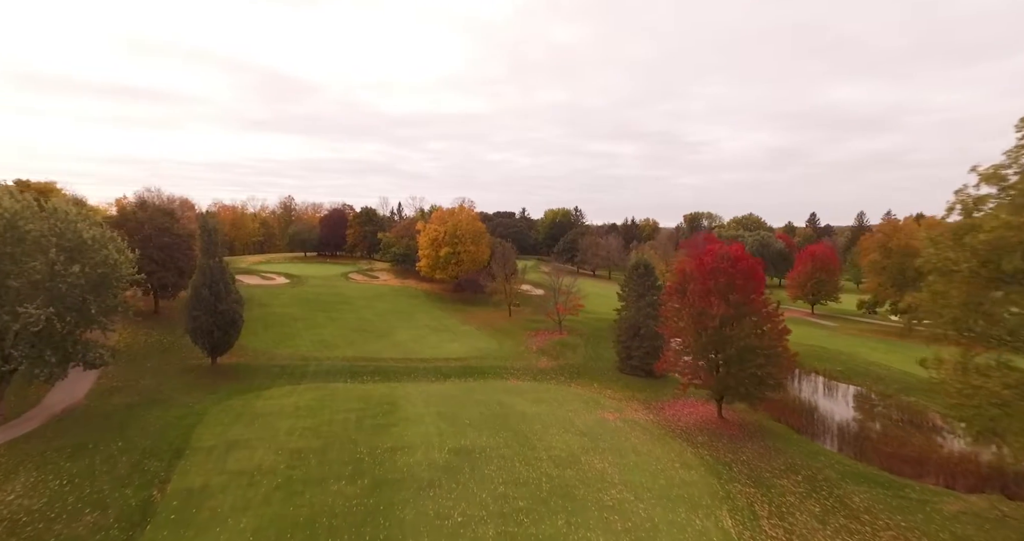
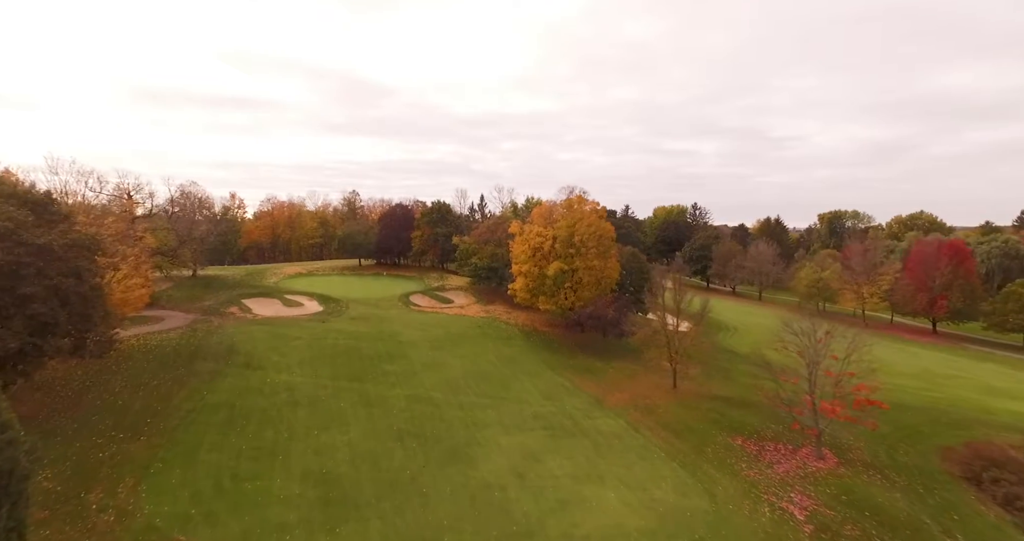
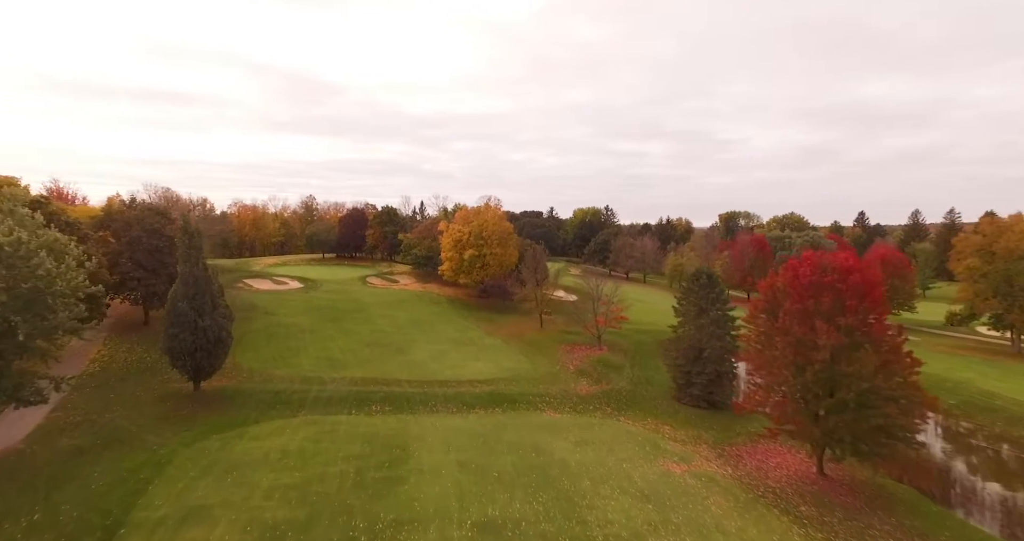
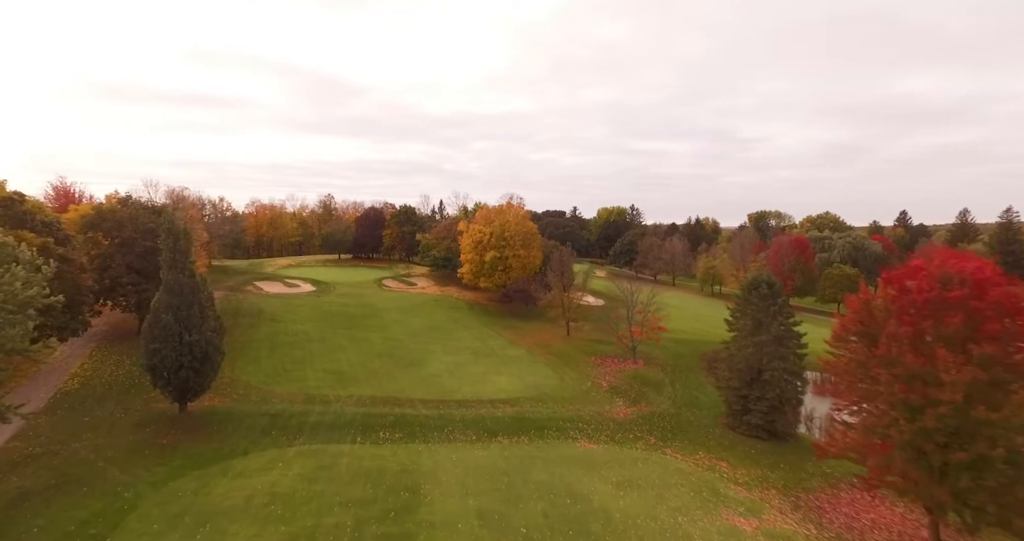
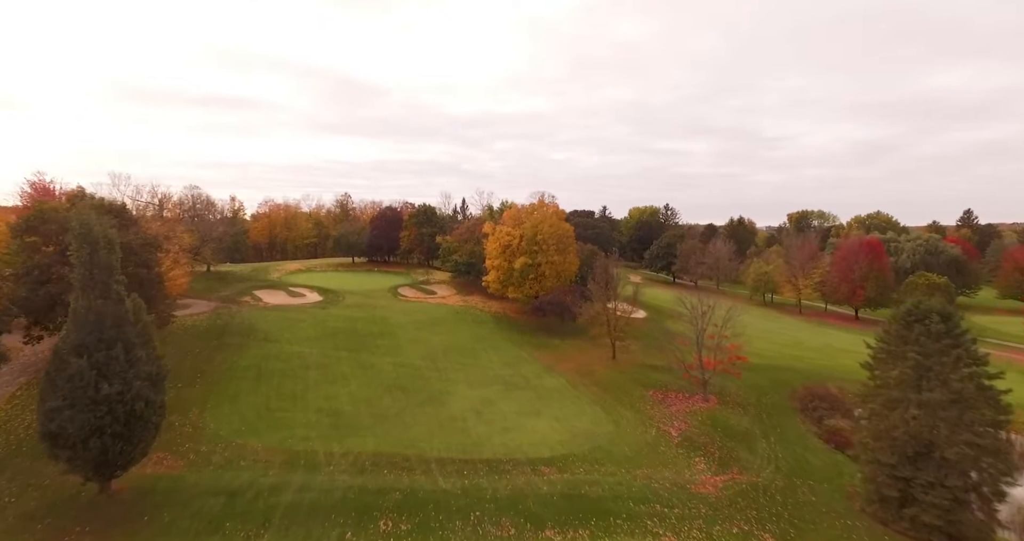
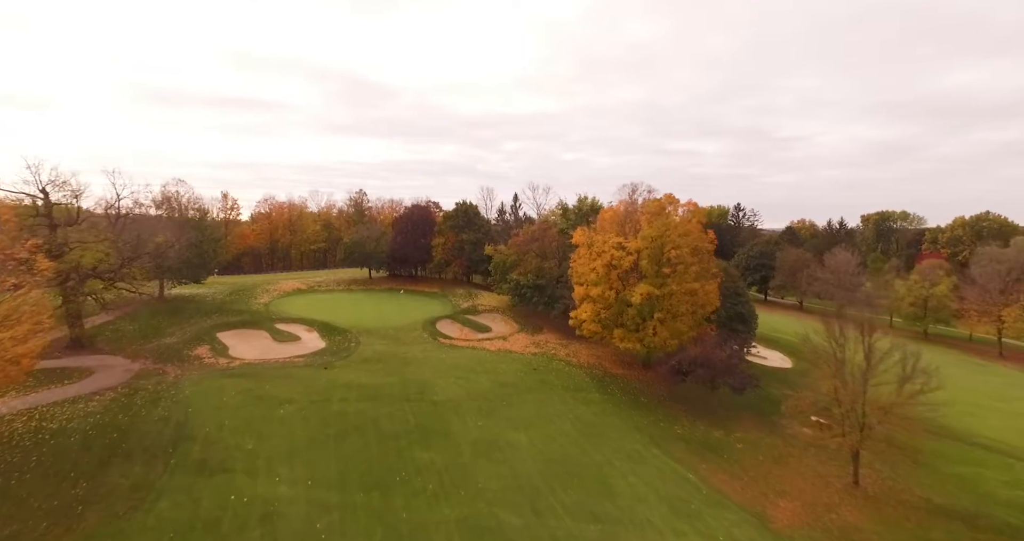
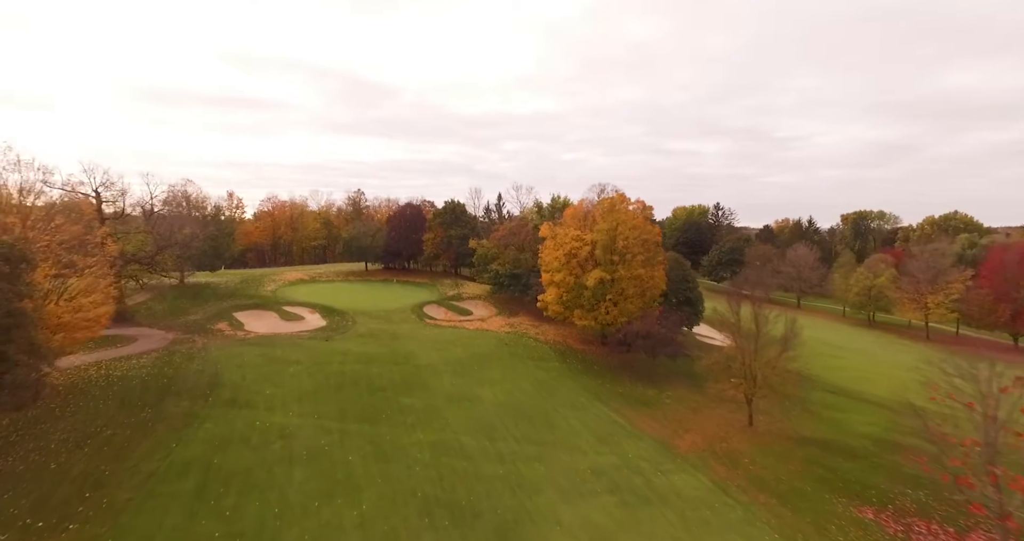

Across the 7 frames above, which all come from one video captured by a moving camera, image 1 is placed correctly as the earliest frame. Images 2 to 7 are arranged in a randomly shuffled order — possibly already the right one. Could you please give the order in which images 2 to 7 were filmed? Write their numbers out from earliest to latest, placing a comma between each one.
3, 4, 5, 2, 7, 6
